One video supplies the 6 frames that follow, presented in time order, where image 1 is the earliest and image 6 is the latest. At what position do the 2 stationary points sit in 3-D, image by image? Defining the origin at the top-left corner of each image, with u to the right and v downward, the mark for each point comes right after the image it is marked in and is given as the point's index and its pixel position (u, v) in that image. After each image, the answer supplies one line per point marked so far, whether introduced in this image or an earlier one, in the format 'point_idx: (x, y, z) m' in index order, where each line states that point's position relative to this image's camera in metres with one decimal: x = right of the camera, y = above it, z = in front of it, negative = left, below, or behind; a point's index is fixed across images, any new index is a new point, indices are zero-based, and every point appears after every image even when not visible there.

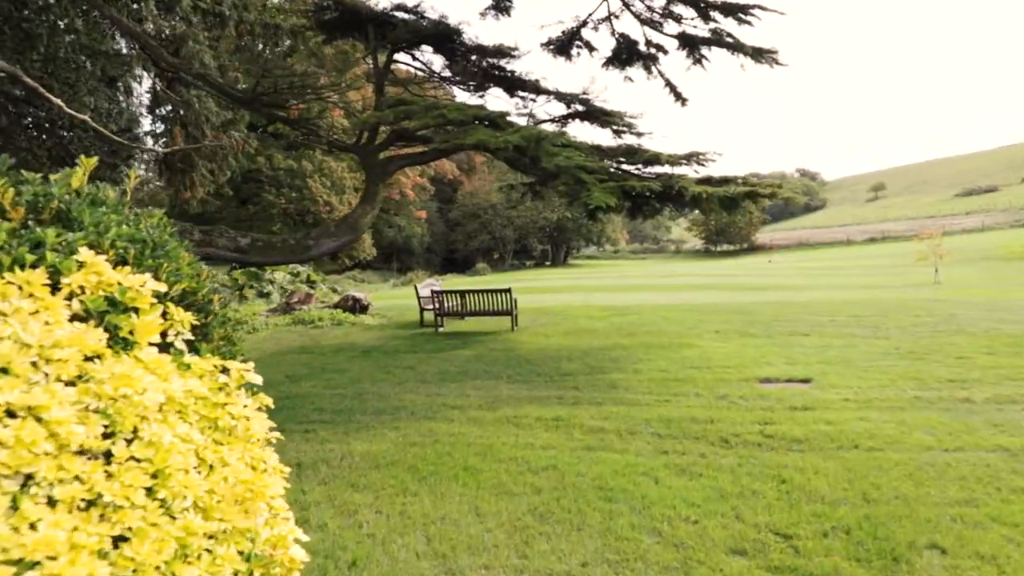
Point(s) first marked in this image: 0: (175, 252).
0: (-1.2, +0.1, +2.6) m
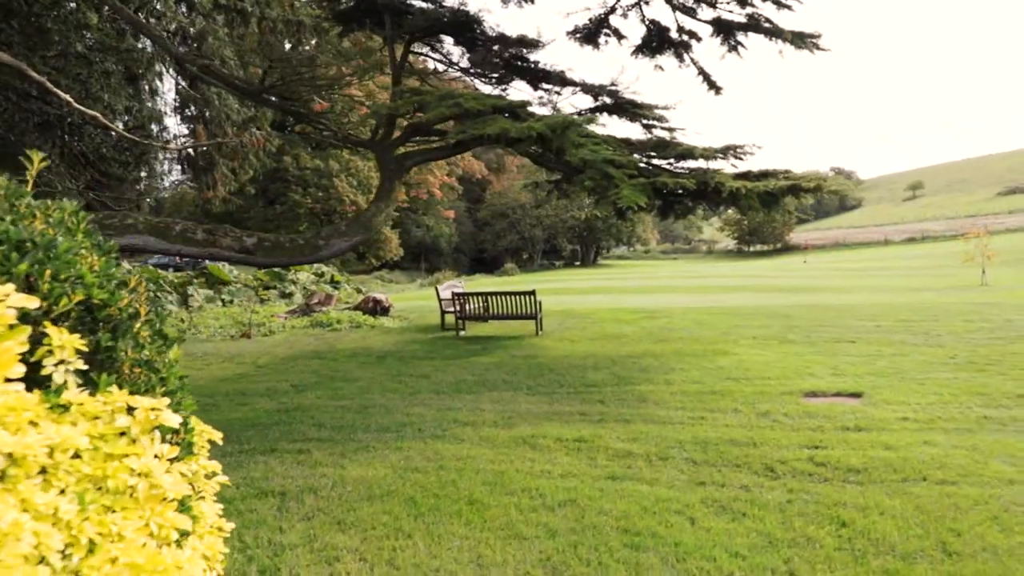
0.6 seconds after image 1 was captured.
0: (-1.2, +0.1, +2.1) m
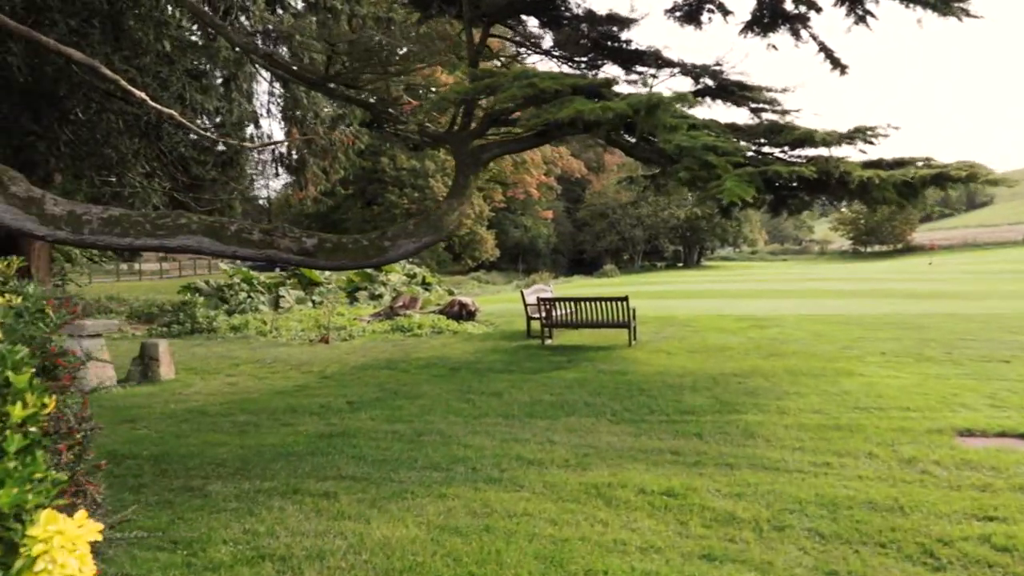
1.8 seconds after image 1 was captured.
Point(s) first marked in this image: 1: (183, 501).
0: (-1.2, 0.0, +1.2) m
1: (-1.9, -1.2, +4.3) m
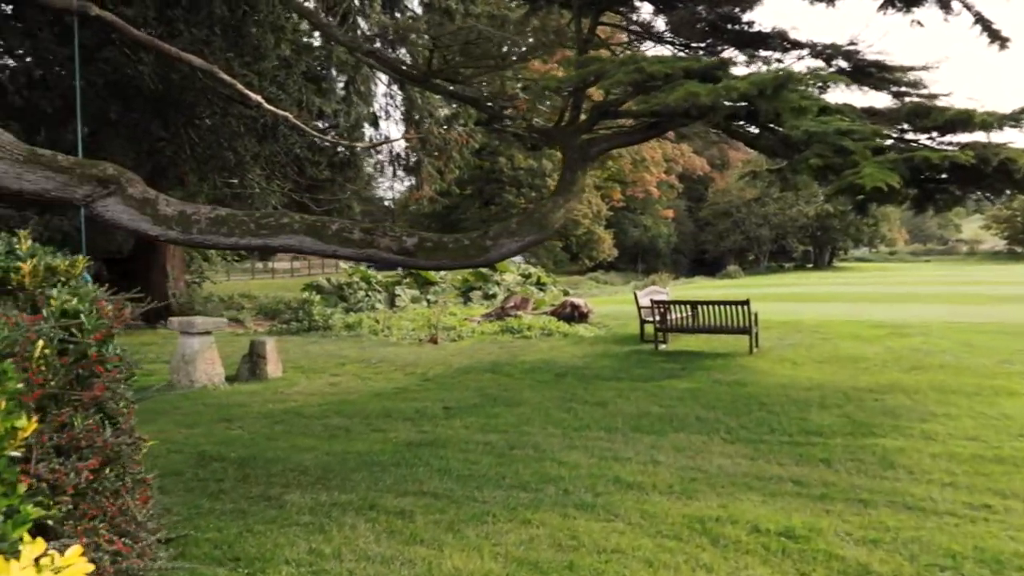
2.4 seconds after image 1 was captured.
0: (-1.2, 0.0, +0.9) m
1: (-1.4, -1.2, +4.2) m
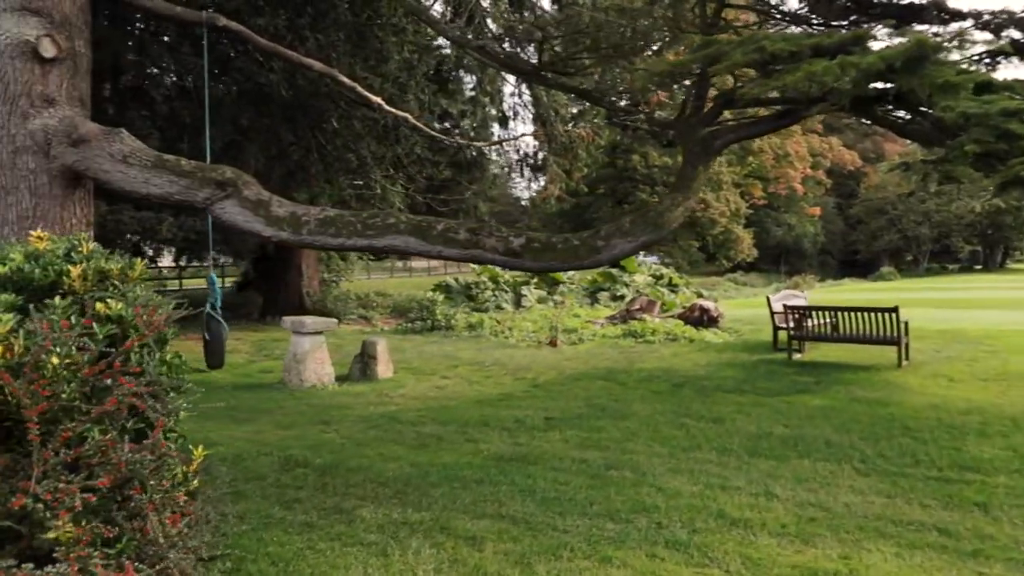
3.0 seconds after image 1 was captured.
0: (-1.4, 0.0, +0.8) m
1: (-1.0, -1.2, +4.0) m
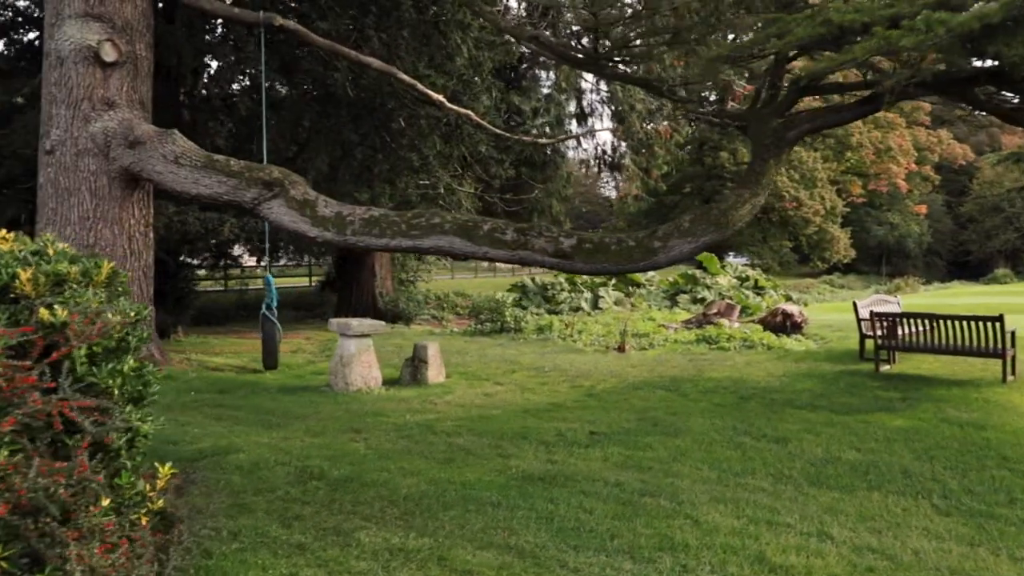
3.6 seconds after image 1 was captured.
0: (-1.7, 0.0, +0.5) m
1: (-0.9, -1.3, +3.7) m
